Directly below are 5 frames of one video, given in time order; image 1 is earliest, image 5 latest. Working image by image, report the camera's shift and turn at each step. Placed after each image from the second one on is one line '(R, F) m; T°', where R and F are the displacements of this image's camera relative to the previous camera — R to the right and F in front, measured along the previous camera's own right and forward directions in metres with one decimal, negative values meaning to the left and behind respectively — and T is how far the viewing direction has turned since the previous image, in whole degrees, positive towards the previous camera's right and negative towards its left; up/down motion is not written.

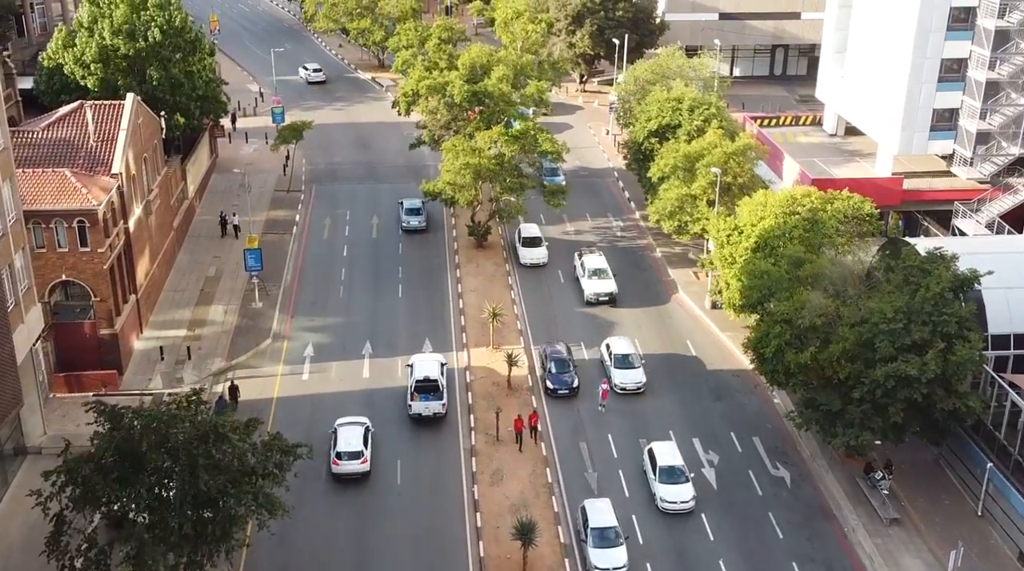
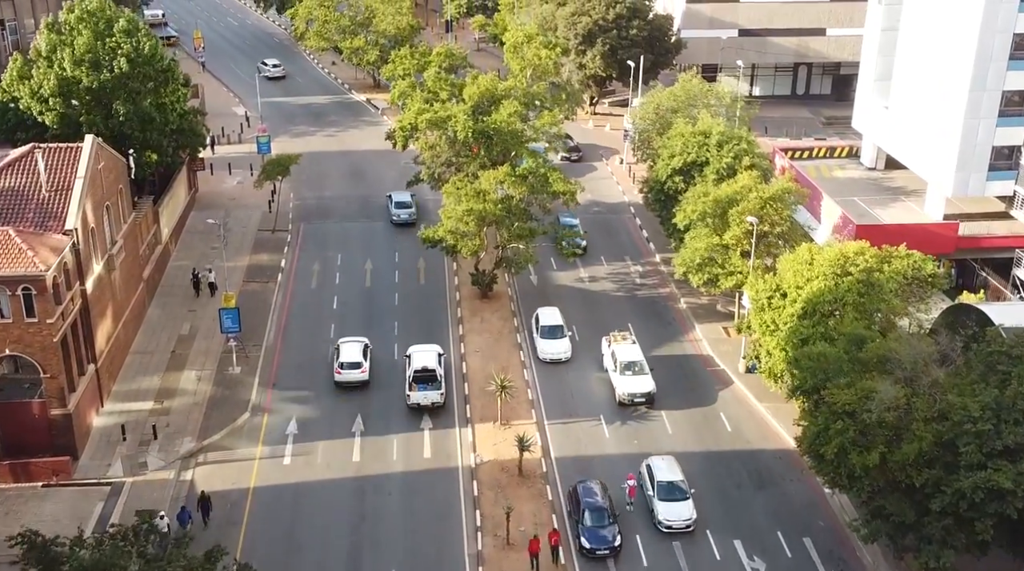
(-0.4, +6.9) m; 0°
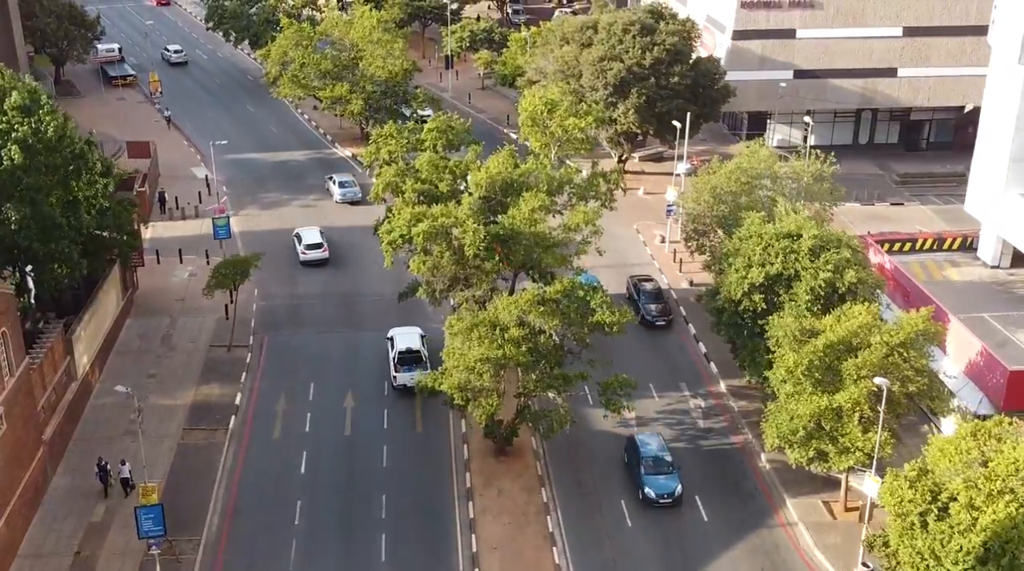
(-1.0, +15.2) m; 0°
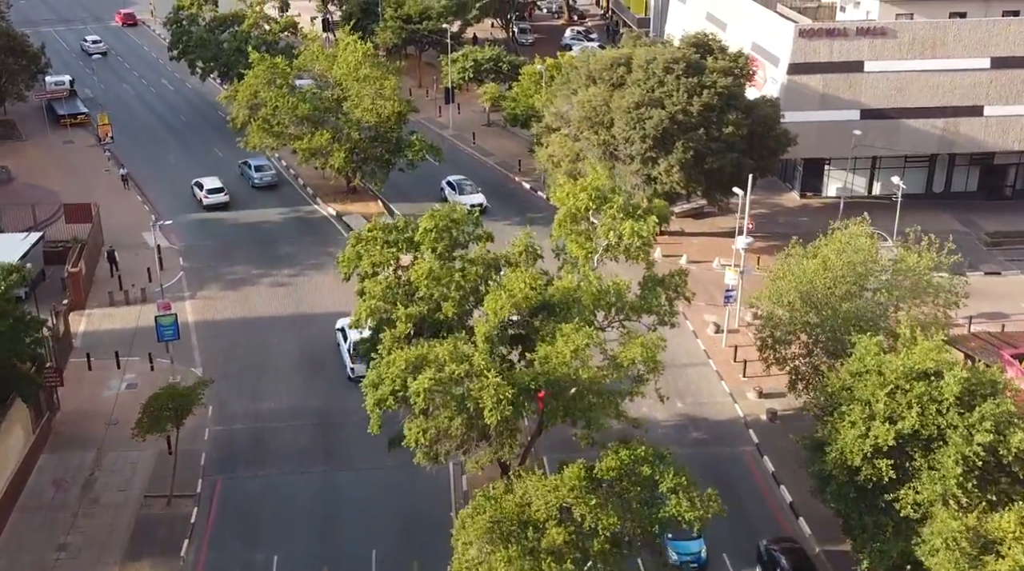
(-0.9, +12.9) m; 0°
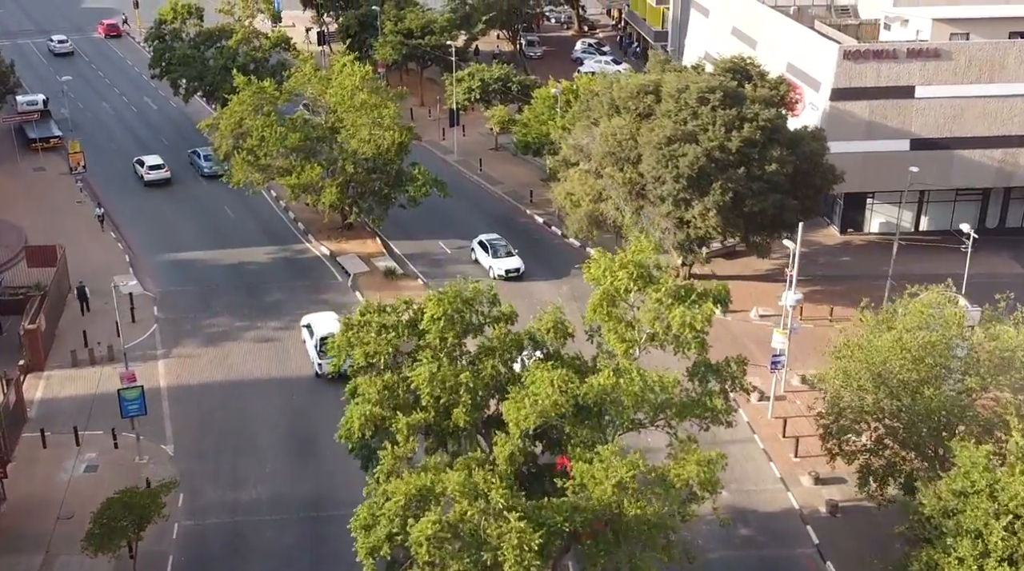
(-0.6, +6.6) m; 0°
